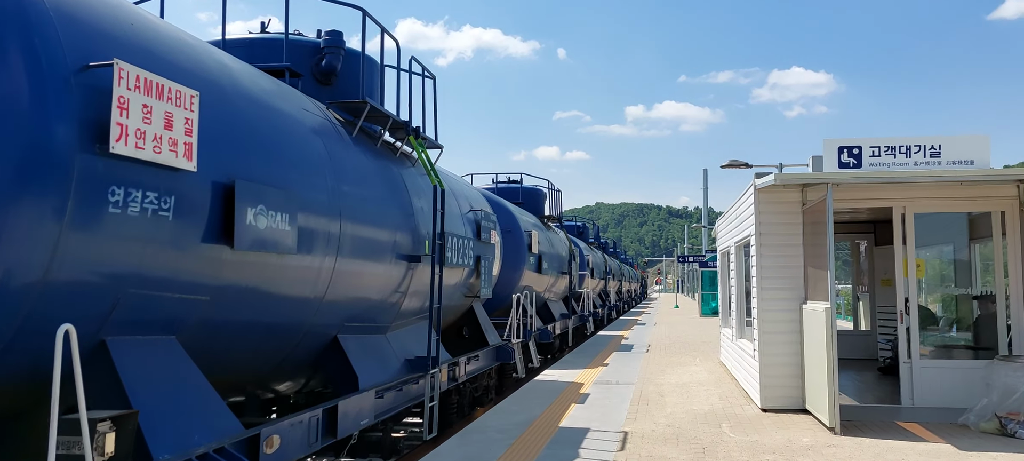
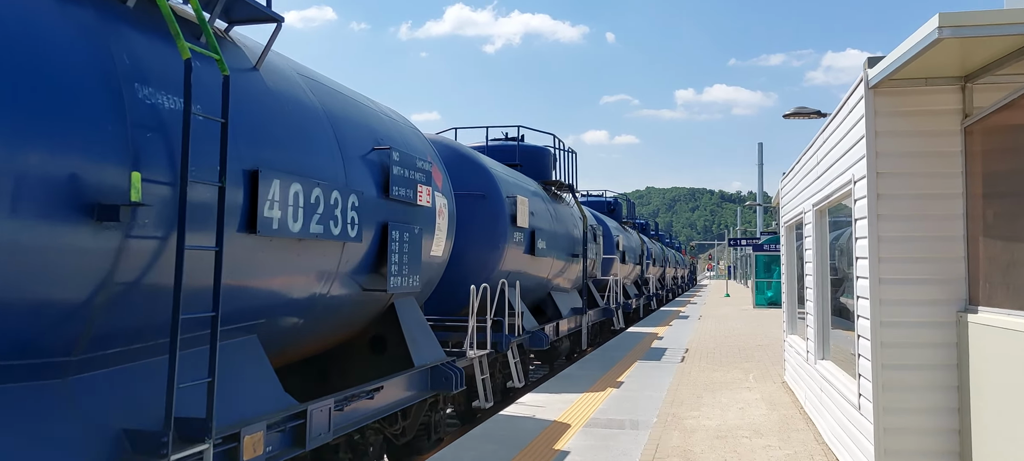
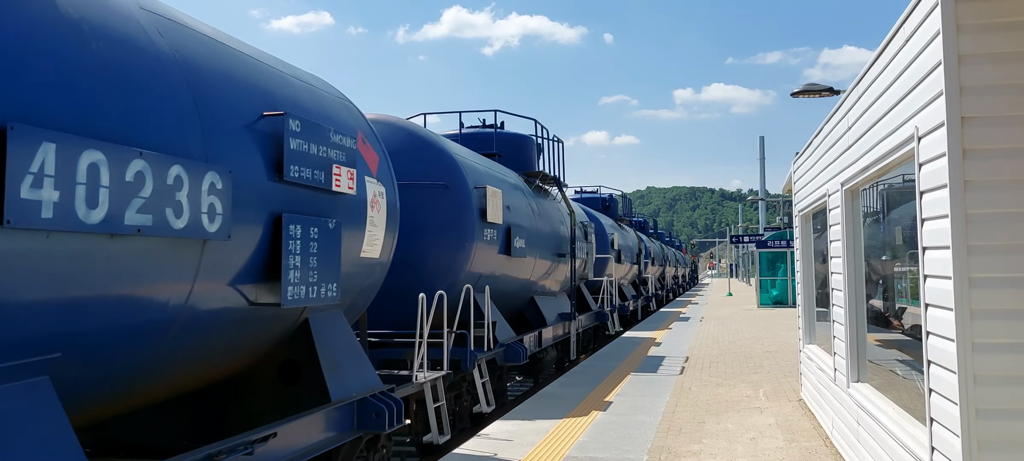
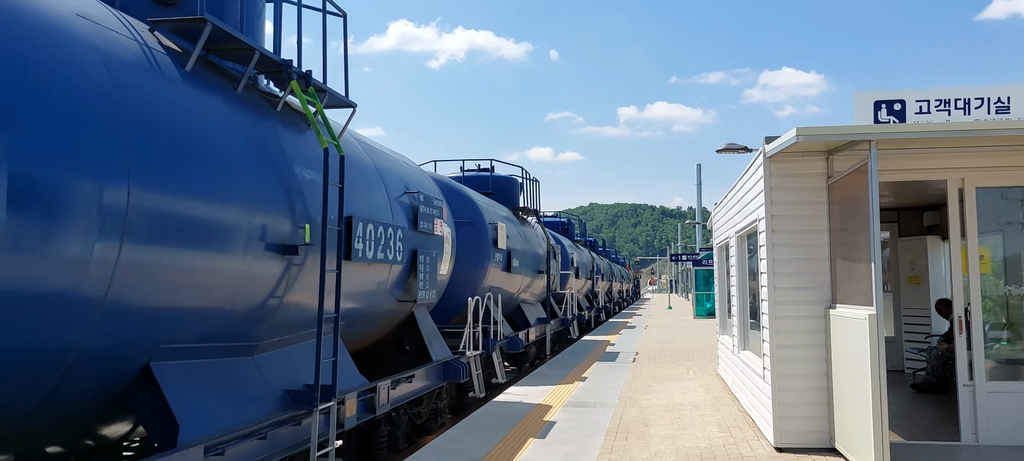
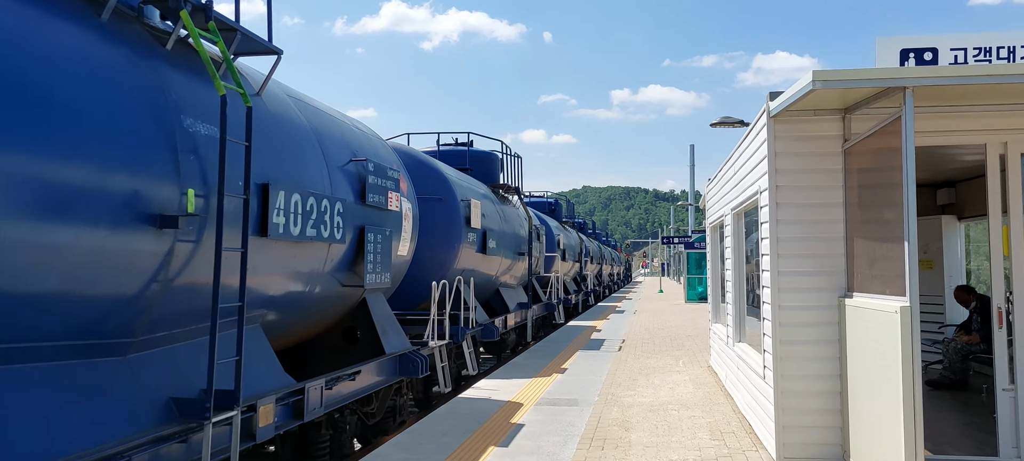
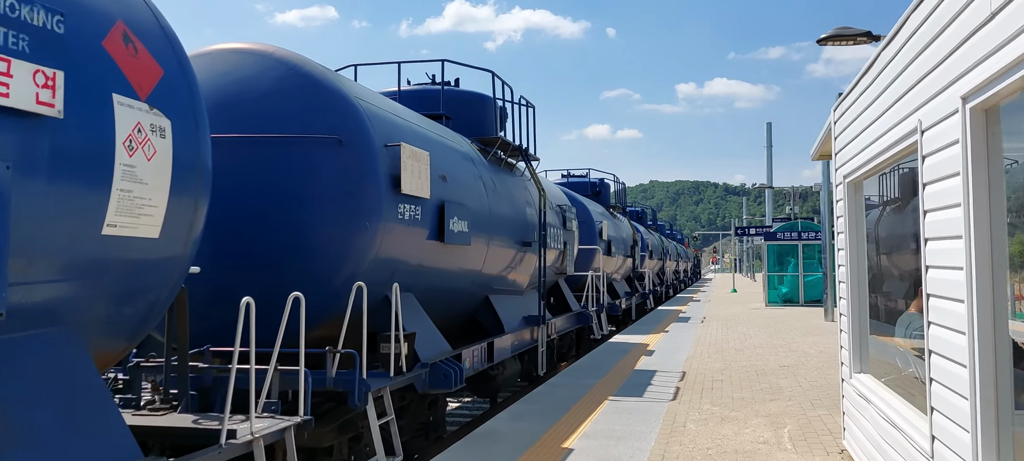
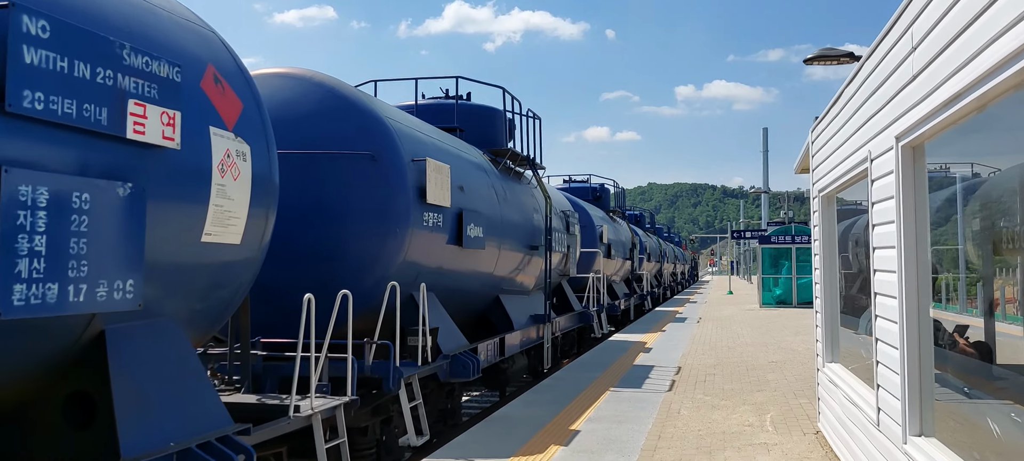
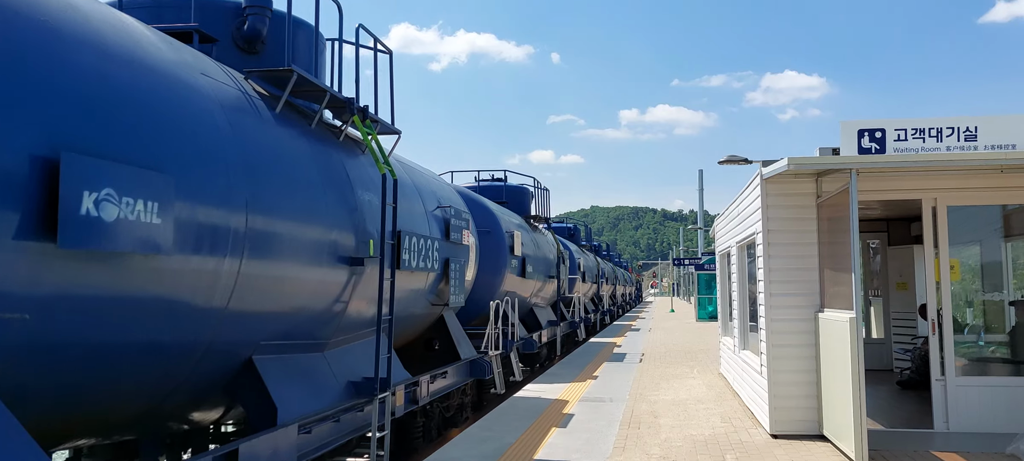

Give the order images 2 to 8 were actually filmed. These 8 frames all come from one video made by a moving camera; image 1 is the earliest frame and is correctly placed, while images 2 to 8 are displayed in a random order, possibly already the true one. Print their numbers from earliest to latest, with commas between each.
8, 4, 5, 2, 3, 7, 6
